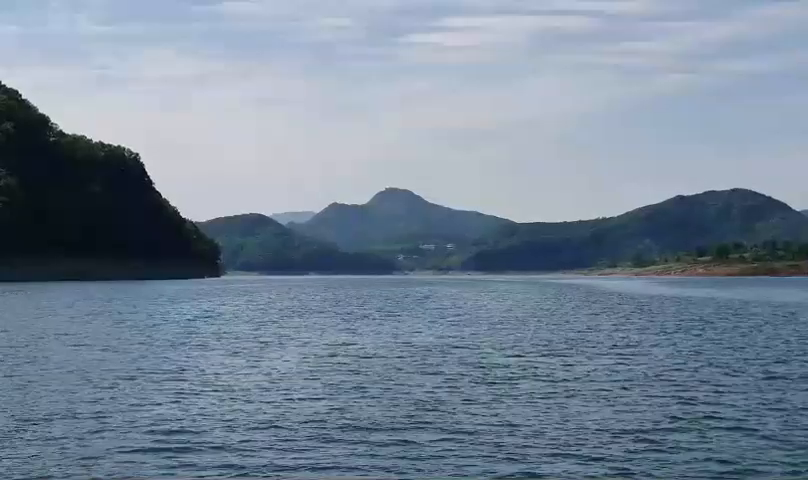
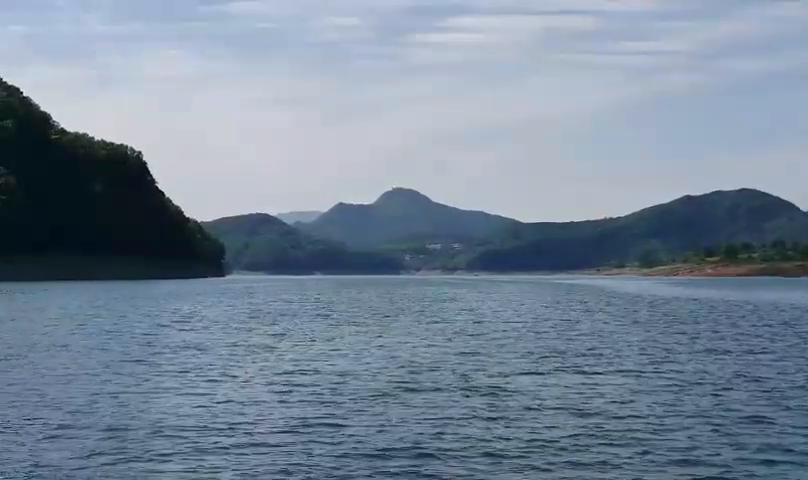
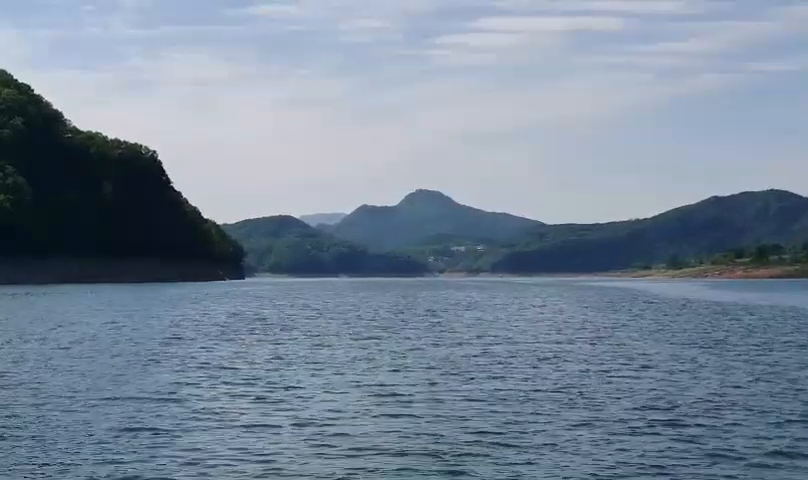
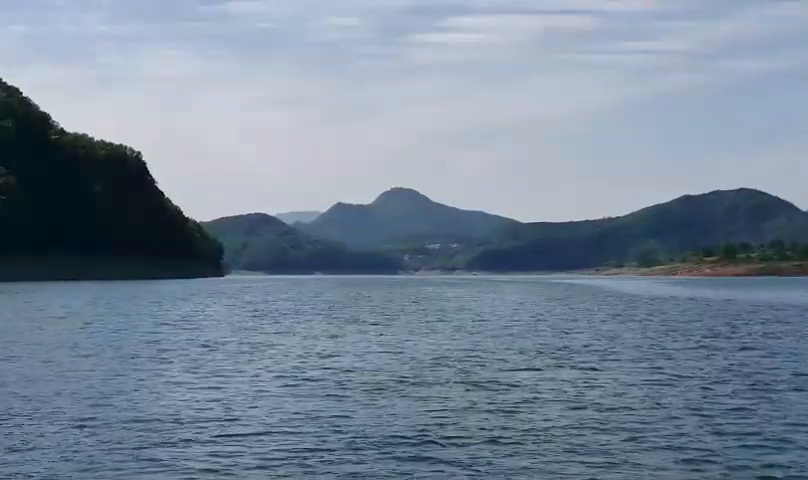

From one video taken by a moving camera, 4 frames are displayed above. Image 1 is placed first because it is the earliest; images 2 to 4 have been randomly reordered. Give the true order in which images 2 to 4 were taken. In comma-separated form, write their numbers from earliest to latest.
4, 2, 3
